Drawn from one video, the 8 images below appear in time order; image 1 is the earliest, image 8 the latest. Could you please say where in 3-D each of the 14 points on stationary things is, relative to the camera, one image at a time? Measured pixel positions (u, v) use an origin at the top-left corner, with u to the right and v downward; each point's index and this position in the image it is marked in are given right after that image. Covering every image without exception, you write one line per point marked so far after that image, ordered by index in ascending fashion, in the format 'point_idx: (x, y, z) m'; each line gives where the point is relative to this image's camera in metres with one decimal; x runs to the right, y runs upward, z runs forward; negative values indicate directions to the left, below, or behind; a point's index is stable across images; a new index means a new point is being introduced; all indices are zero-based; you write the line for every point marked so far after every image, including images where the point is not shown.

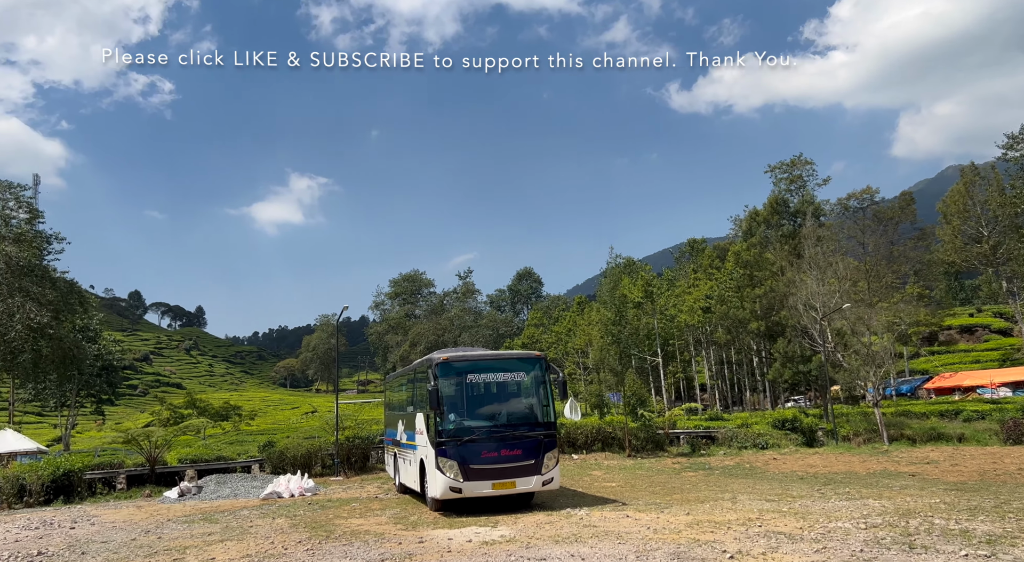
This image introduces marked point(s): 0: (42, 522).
0: (-11.5, -5.9, +17.7) m
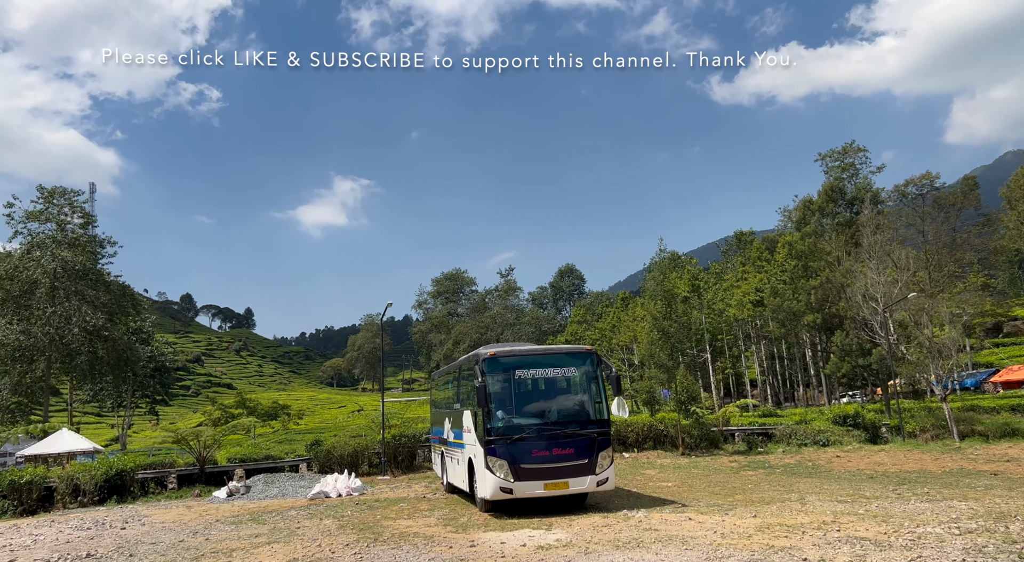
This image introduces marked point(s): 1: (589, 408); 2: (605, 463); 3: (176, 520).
0: (-10.2, -5.9, +17.8) m
1: (+1.5, -2.5, +14.5) m
2: (+1.8, -3.6, +14.2) m
3: (-8.2, -5.9, +17.7) m
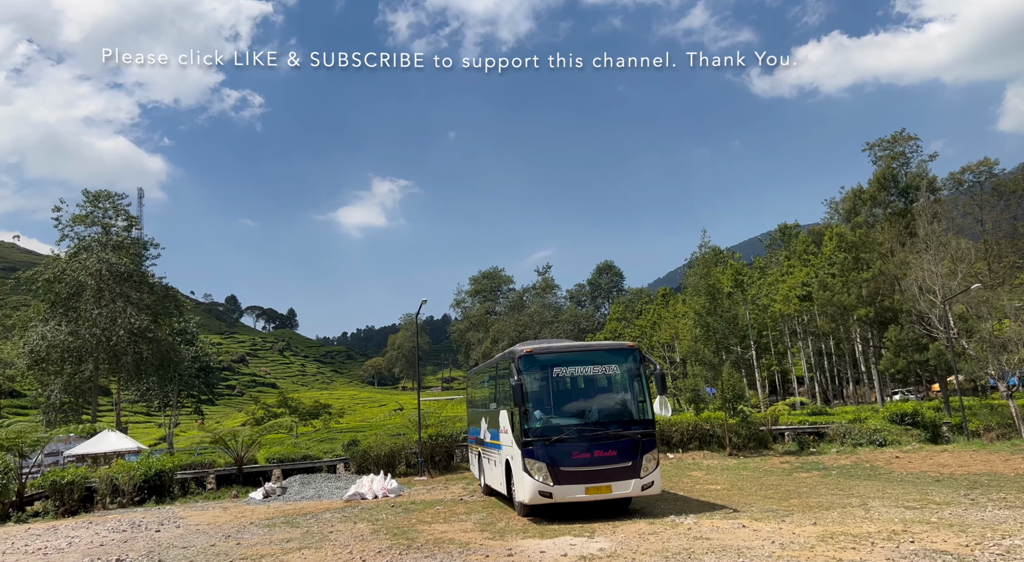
0: (-9.3, -5.9, +17.6) m
1: (+2.3, -2.4, +13.8) m
2: (+2.6, -3.4, +13.4) m
3: (-7.2, -5.8, +17.4) m
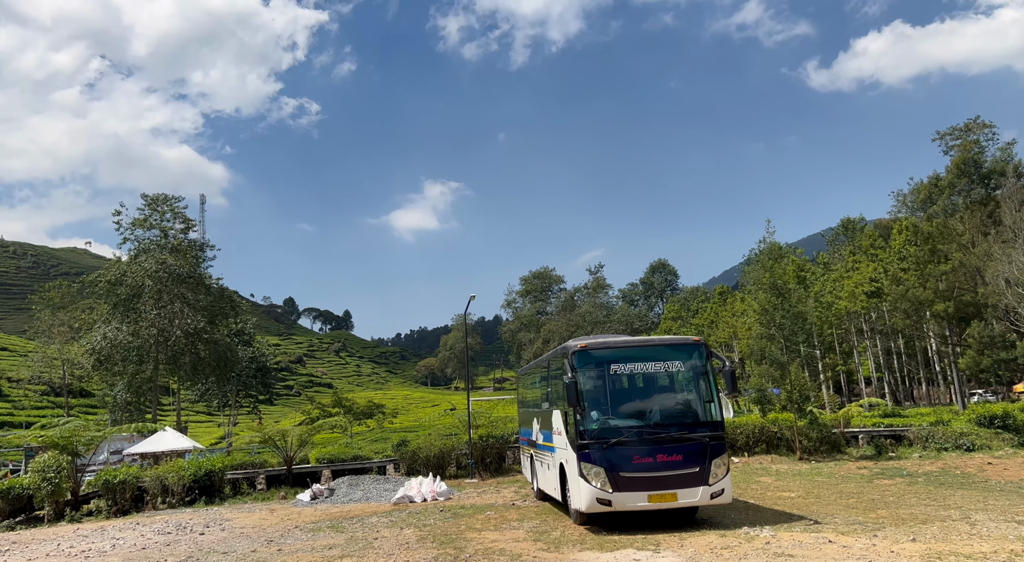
0: (-8.0, -5.8, +17.3) m
1: (+3.2, -2.2, +12.6) m
2: (+3.5, -3.2, +12.2) m
3: (-6.0, -5.7, +16.9) m
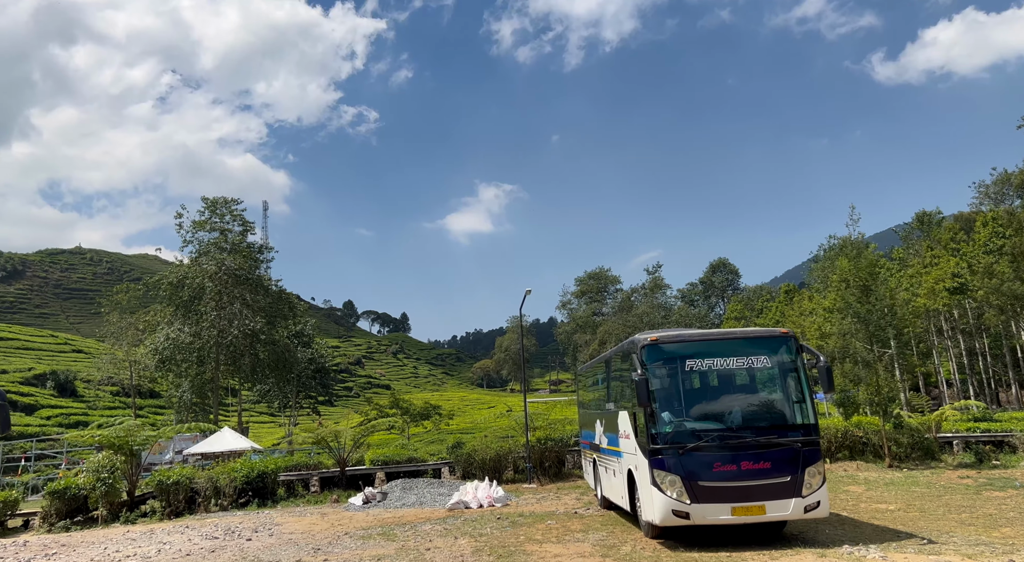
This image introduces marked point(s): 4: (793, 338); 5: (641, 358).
0: (-6.6, -5.7, +16.6) m
1: (+4.2, -2.0, +11.1) m
2: (+4.5, -3.0, +10.7) m
3: (-4.6, -5.6, +16.1) m
4: (+4.5, -0.9, +11.7) m
5: (+2.1, -1.2, +11.7) m
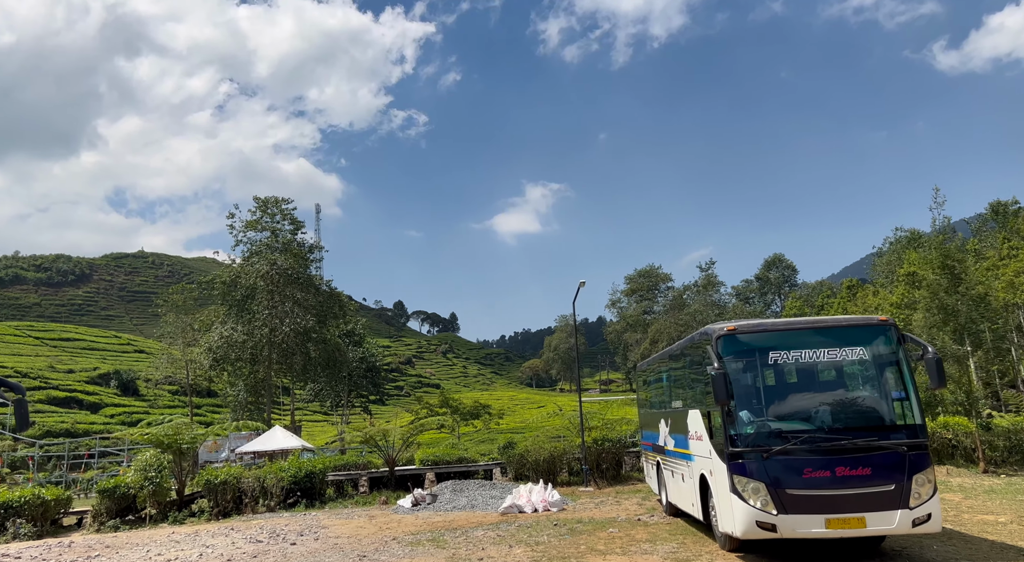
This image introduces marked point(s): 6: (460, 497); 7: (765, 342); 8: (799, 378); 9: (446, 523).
0: (-5.3, -5.5, +16.0) m
1: (+5.0, -1.7, +9.8) m
2: (+5.3, -2.7, +9.4) m
3: (-3.4, -5.4, +15.3) m
4: (+5.4, -0.7, +10.3) m
5: (+3.0, -1.0, +10.5) m
6: (-1.4, -5.8, +19.5) m
7: (+3.6, -0.9, +10.3) m
8: (+4.0, -1.4, +10.1) m
9: (-1.4, -5.3, +15.9) m
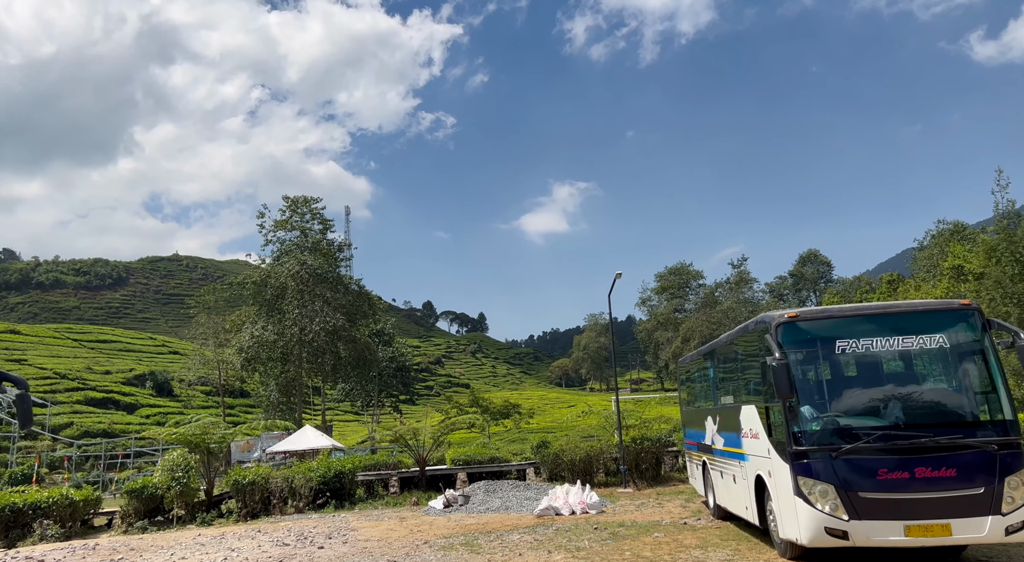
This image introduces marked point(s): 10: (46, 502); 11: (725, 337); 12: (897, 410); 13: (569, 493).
0: (-4.6, -5.4, +15.4) m
1: (+5.5, -1.5, +8.8) m
2: (+5.8, -2.5, +8.4) m
3: (-2.6, -5.2, +14.7) m
4: (+5.9, -0.4, +9.3) m
5: (+3.5, -0.8, +9.5) m
6: (-0.5, -5.7, +18.8) m
7: (+4.1, -0.6, +9.4) m
8: (+4.5, -1.1, +9.1) m
9: (-0.7, -5.1, +15.2) m
10: (-12.4, -5.9, +19.2) m
11: (+3.7, -1.0, +12.7) m
12: (+4.7, -1.6, +8.8) m
13: (+1.3, -4.9, +16.6) m
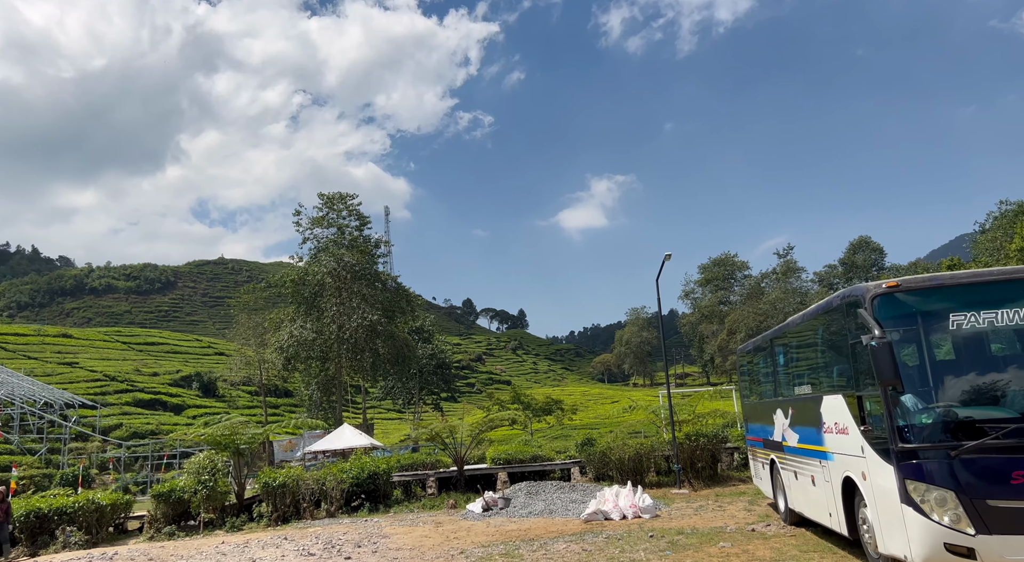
0: (-3.7, -5.1, +14.2) m
1: (+6.0, -1.0, +7.1) m
2: (+6.2, -2.0, +6.6) m
3: (-1.8, -4.9, +13.4) m
4: (+6.3, 0.0, +7.6) m
5: (+3.9, -0.4, +7.9) m
6: (+0.6, -5.3, +17.4) m
7: (+4.6, -0.2, +7.7) m
8: (+4.9, -0.7, +7.5) m
9: (+0.2, -4.8, +13.8) m
10: (-11.3, -5.7, +18.5) m
11: (+4.4, -0.6, +11.1) m
12: (+5.1, -1.1, +7.2) m
13: (+2.2, -4.5, +15.2) m
